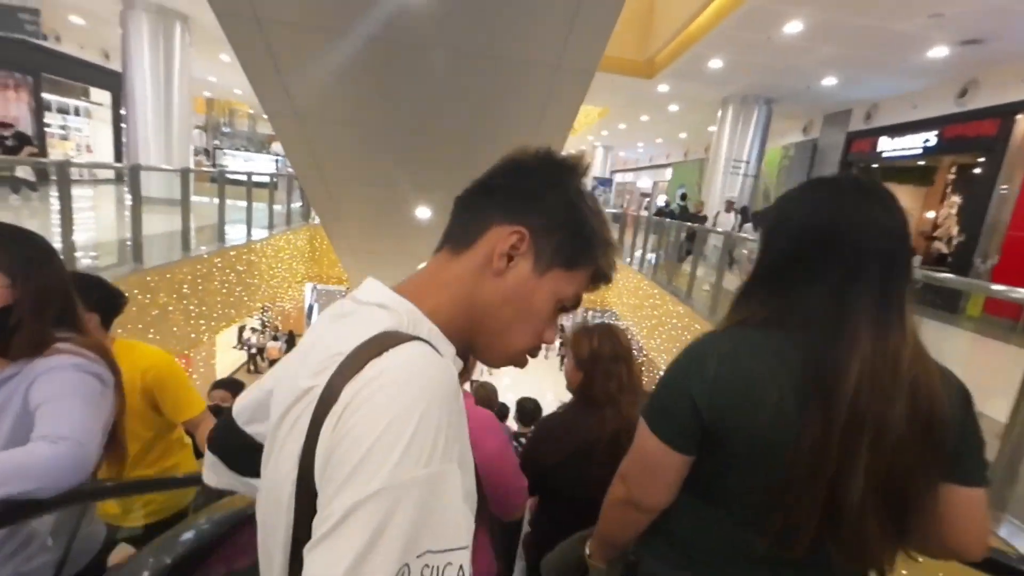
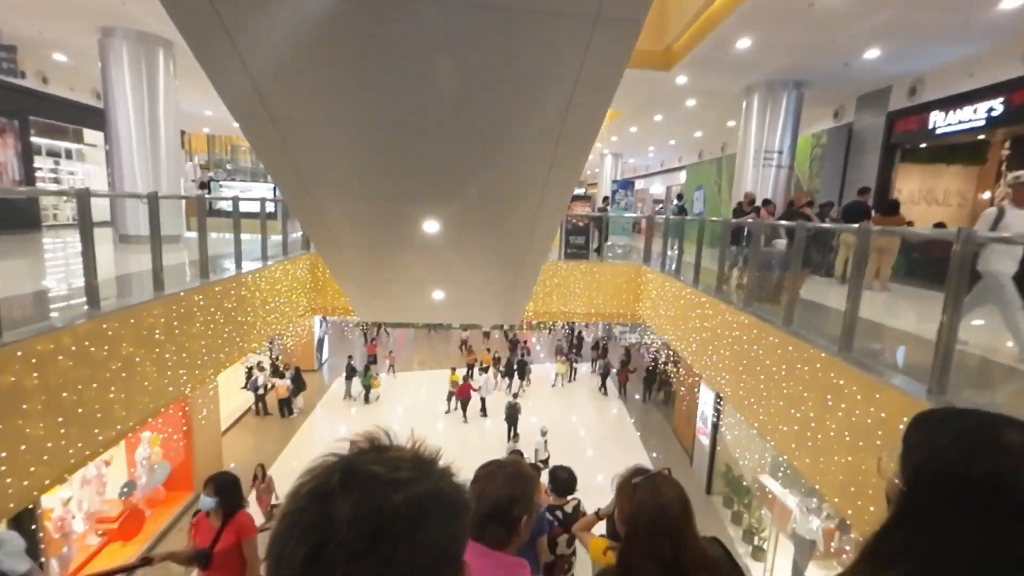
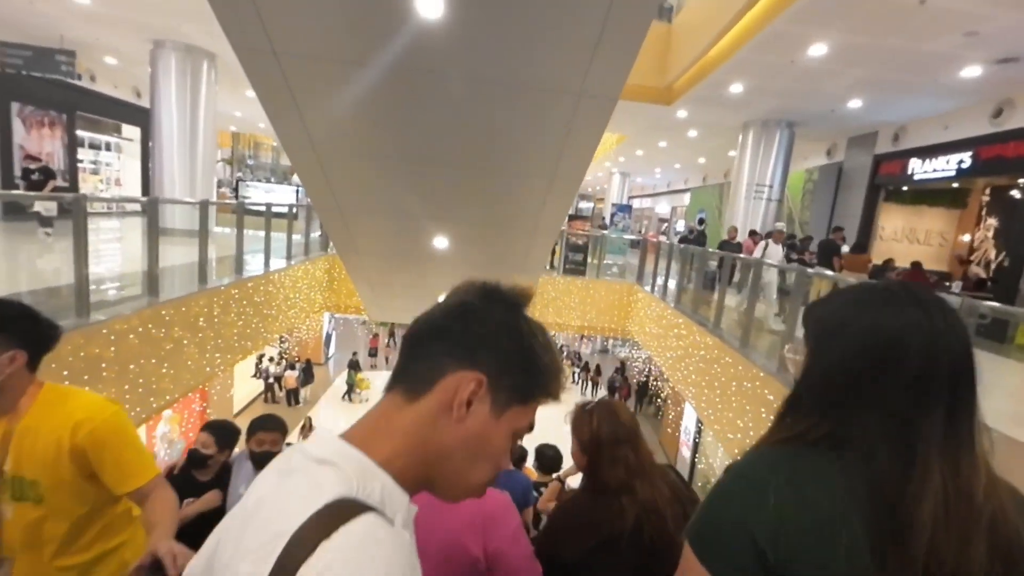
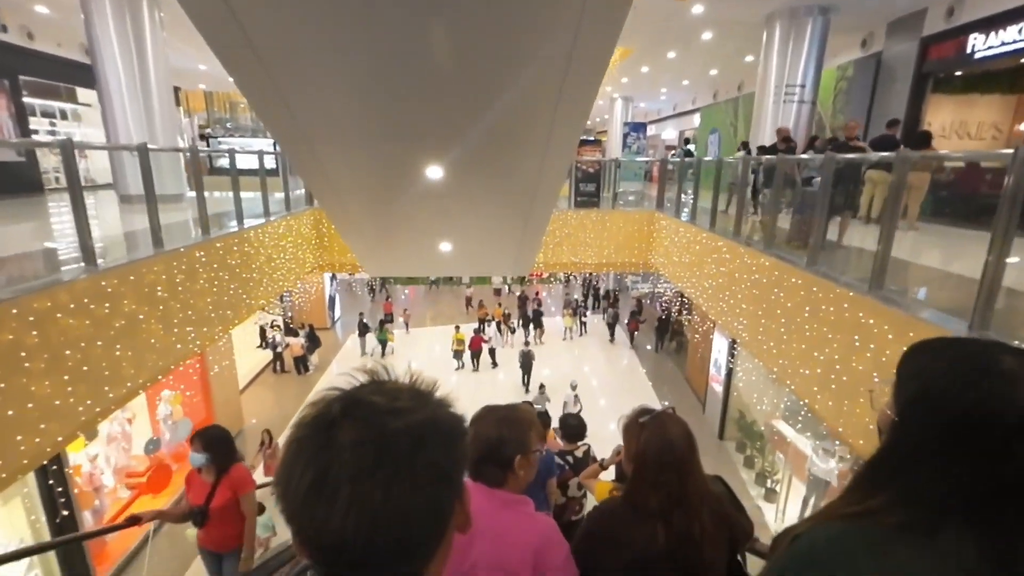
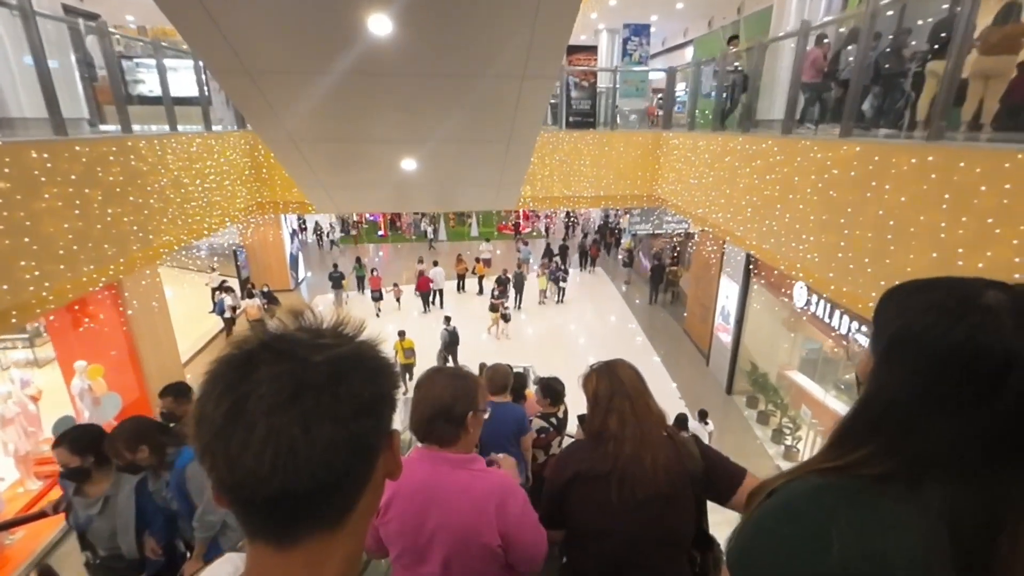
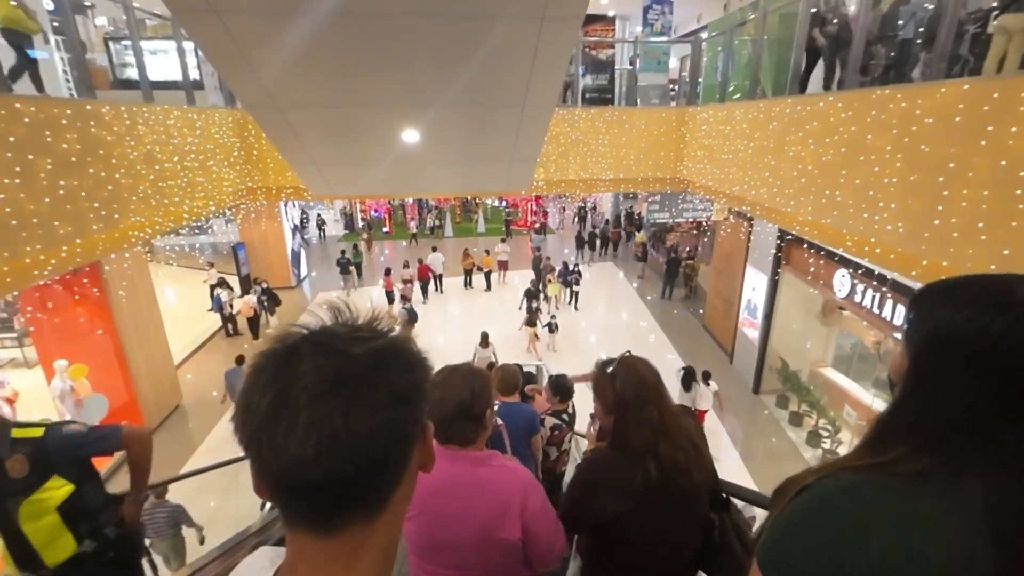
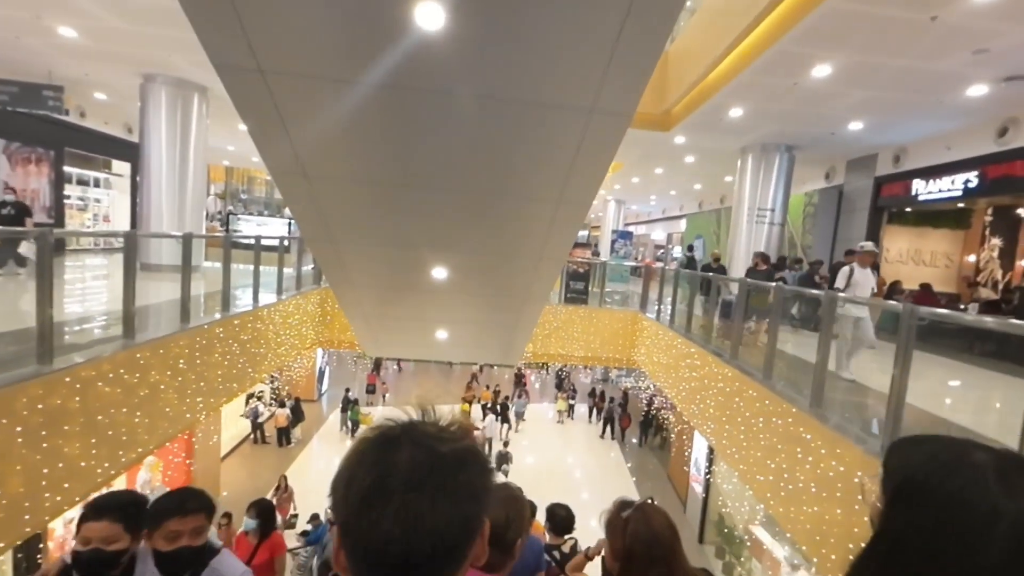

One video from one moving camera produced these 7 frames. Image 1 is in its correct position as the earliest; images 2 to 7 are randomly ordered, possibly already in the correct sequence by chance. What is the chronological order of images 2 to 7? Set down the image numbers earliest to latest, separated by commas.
3, 7, 2, 4, 5, 6
